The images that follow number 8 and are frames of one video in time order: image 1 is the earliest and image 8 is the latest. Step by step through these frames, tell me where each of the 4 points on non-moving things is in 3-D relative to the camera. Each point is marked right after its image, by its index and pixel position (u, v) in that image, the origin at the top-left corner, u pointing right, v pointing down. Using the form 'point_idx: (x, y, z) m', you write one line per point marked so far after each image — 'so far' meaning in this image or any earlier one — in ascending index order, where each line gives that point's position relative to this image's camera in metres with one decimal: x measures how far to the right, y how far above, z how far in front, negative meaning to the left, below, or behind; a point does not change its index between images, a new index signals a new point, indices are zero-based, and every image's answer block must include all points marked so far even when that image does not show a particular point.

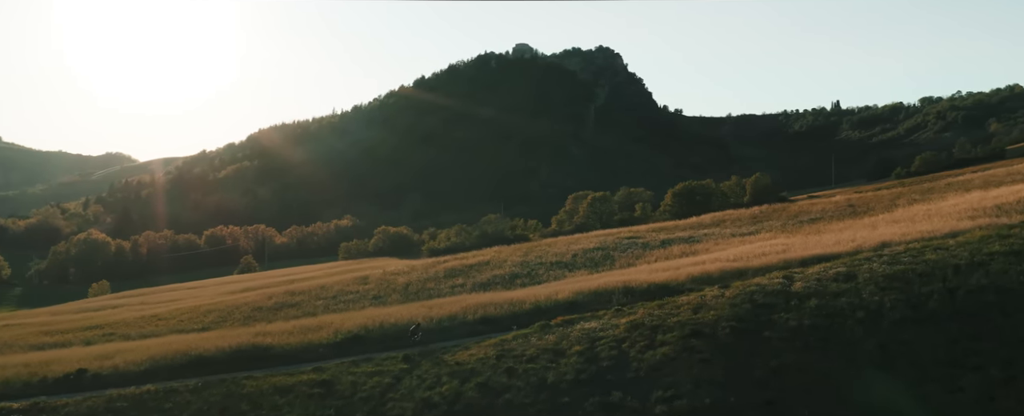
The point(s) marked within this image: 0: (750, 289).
0: (+5.9, -2.0, +20.0) m
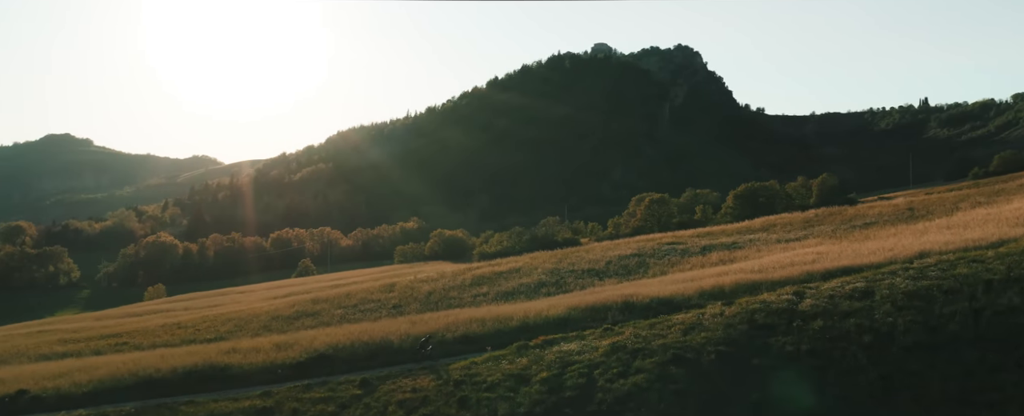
0: (+5.5, -2.3, +18.3) m
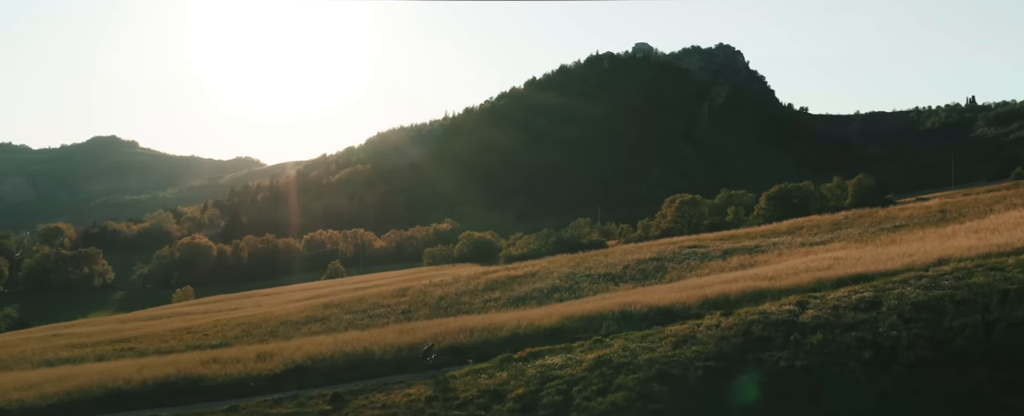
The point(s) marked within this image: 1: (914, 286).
0: (+5.2, -2.4, +17.3) m
1: (+9.6, -1.9, +19.1) m
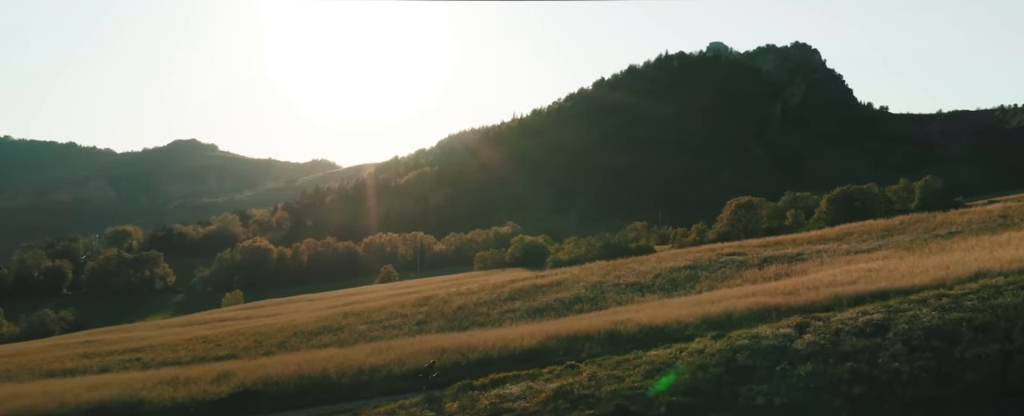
0: (+4.4, -2.6, +15.6) m
1: (+9.0, -2.1, +17.1) m
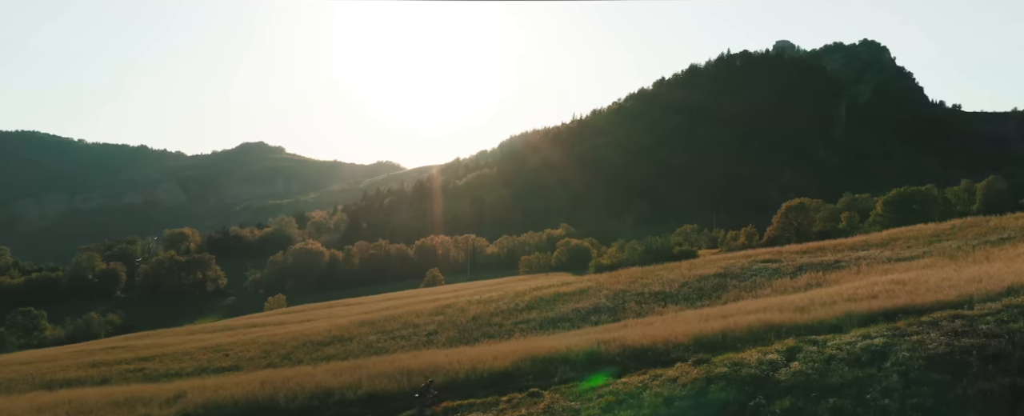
0: (+3.6, -2.9, +14.1) m
1: (+8.3, -2.4, +15.3) m
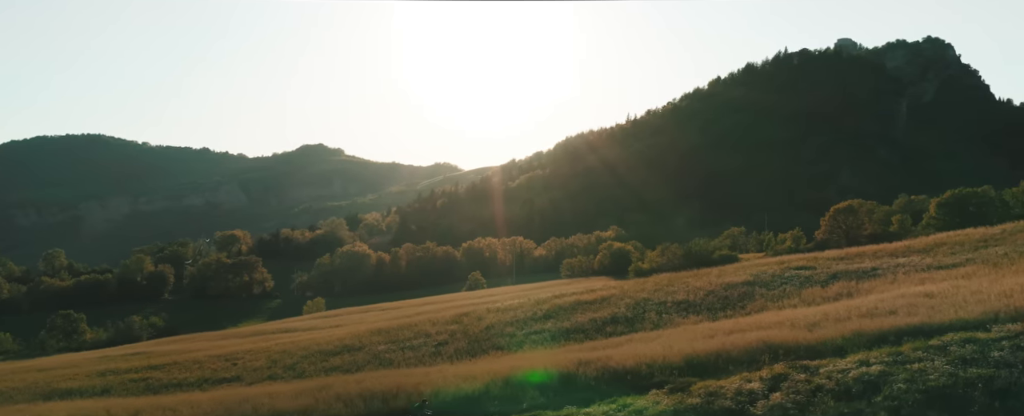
0: (+2.8, -3.1, +12.7) m
1: (+7.5, -2.6, +13.8) m
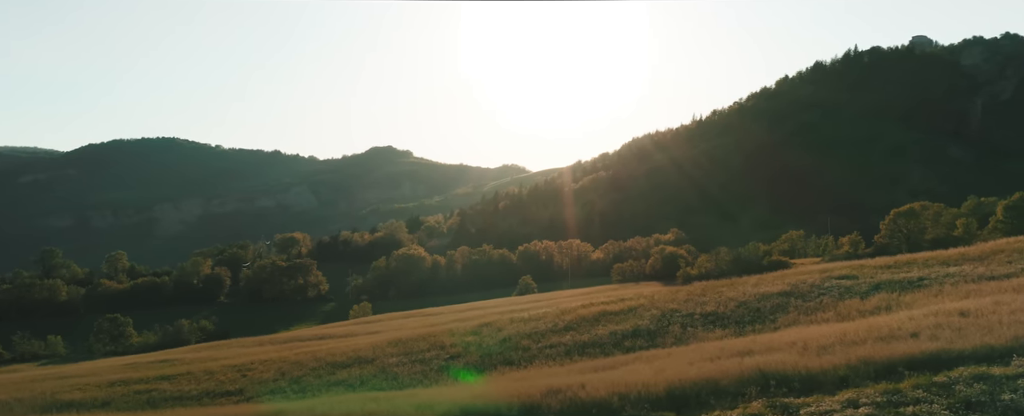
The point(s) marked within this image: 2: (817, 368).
0: (+1.8, -3.4, +11.2) m
1: (+6.6, -2.9, +11.9) m
2: (+6.8, -3.4, +17.0) m
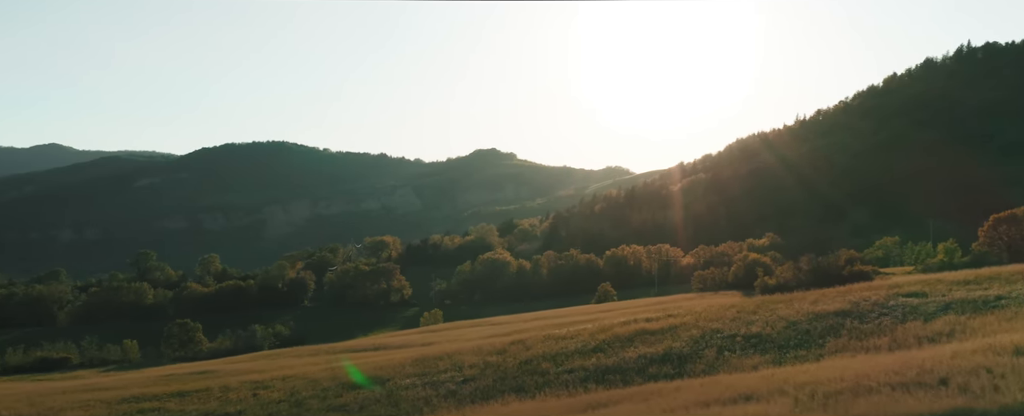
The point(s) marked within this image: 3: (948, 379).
0: (-0.1, -3.9, +8.9) m
1: (+4.7, -3.4, +9.2) m
2: (+5.4, -4.0, +14.2) m
3: (+11.3, -4.1, +19.7) m
